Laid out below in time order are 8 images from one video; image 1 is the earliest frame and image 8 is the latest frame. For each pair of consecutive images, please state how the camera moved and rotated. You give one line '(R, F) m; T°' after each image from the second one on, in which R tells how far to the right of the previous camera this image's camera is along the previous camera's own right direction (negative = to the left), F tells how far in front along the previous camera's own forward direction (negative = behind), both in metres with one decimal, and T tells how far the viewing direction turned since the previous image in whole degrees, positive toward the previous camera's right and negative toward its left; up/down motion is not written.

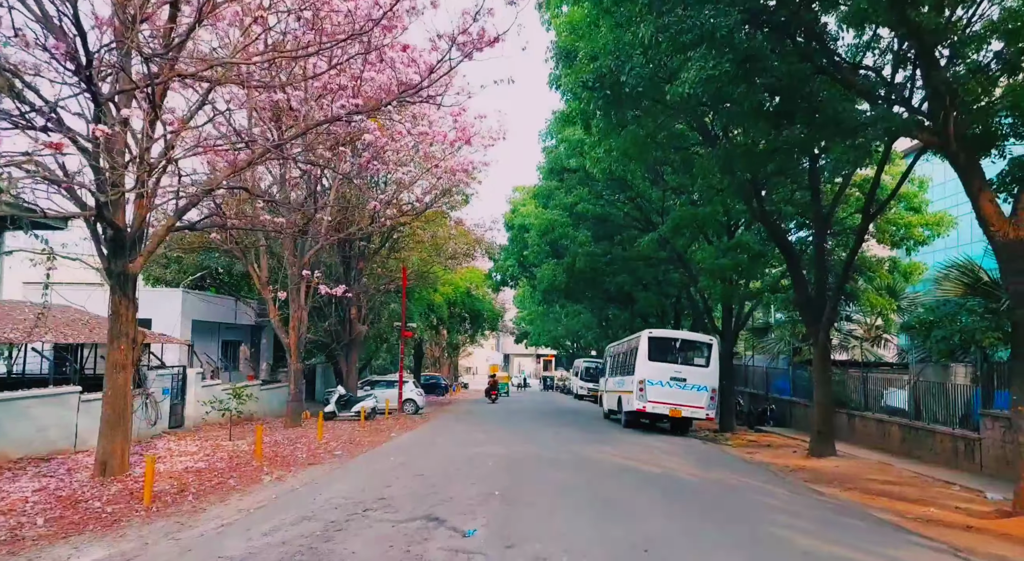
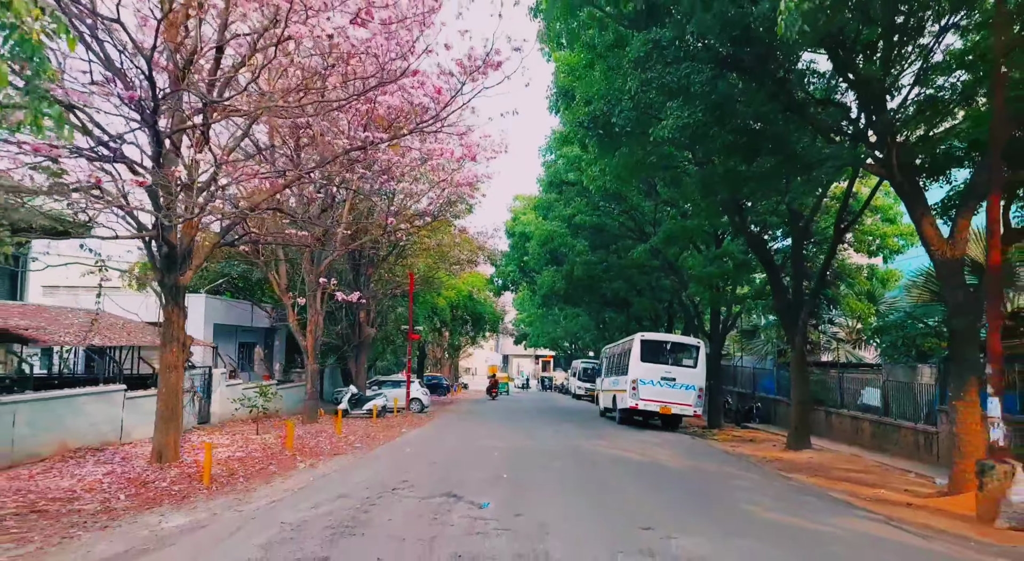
(-0.1, -1.4) m; 0°
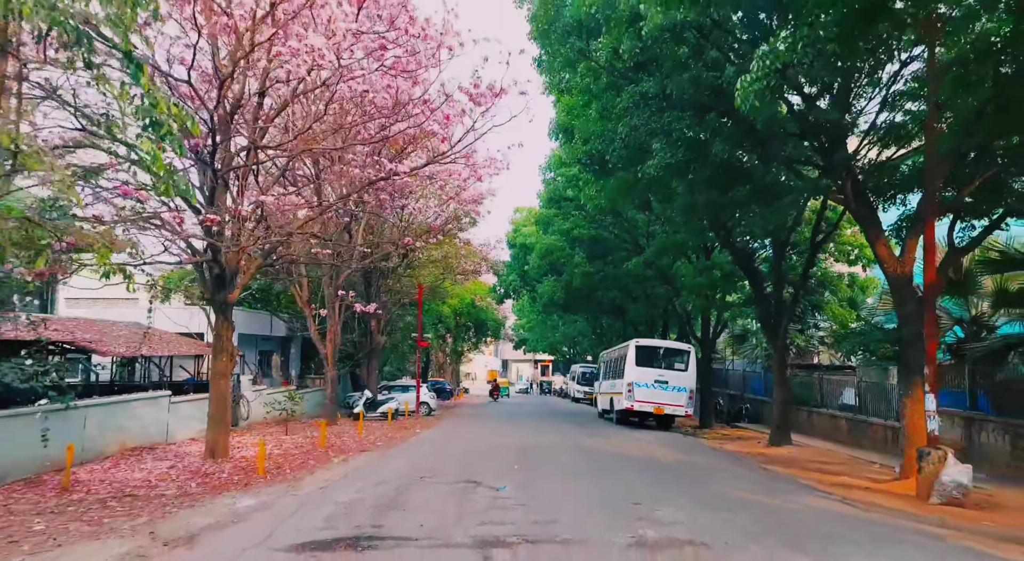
(-0.2, -1.6) m; 0°
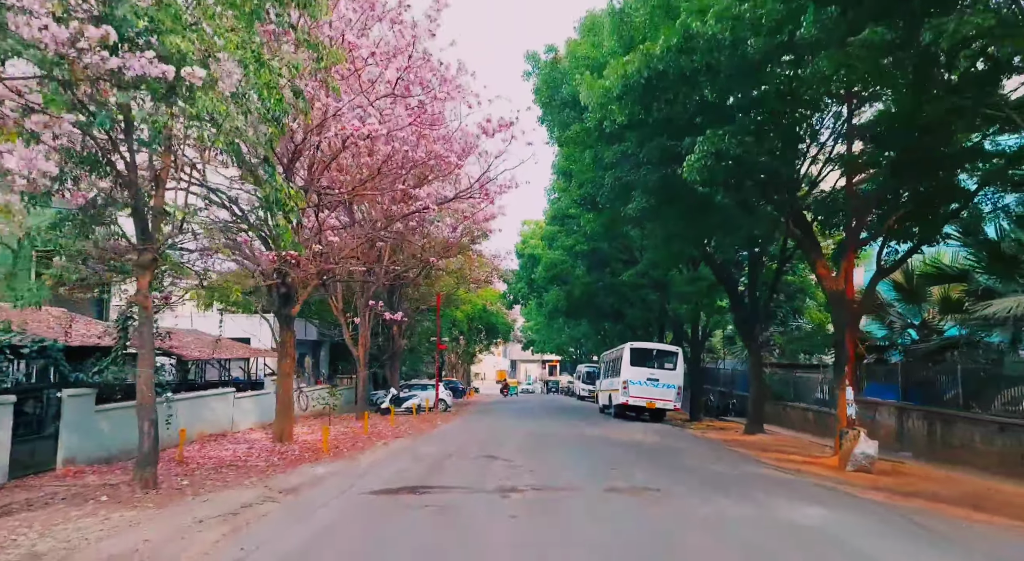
(0.0, -3.0) m; -1°
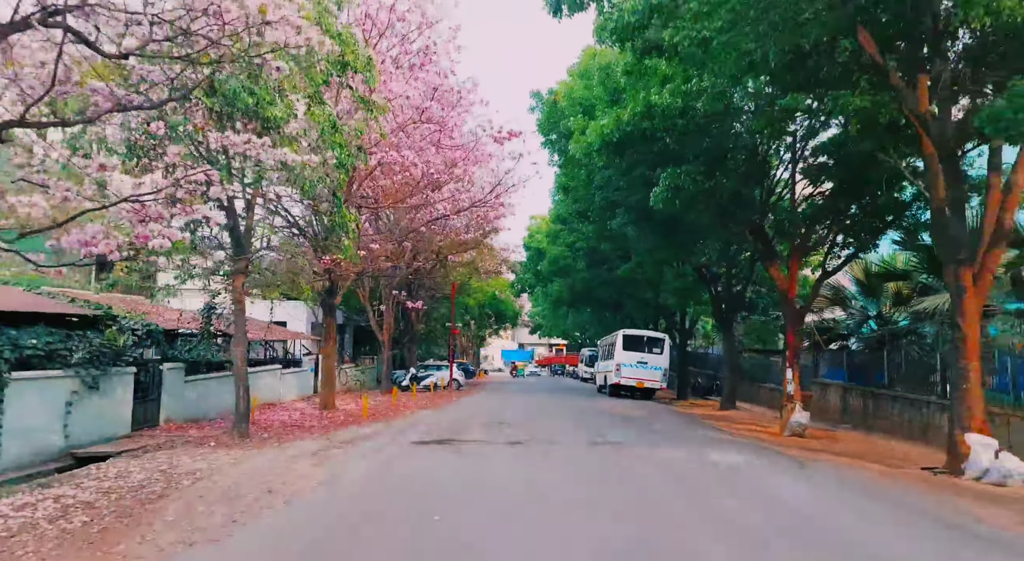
(+0.1, -3.2) m; -1°
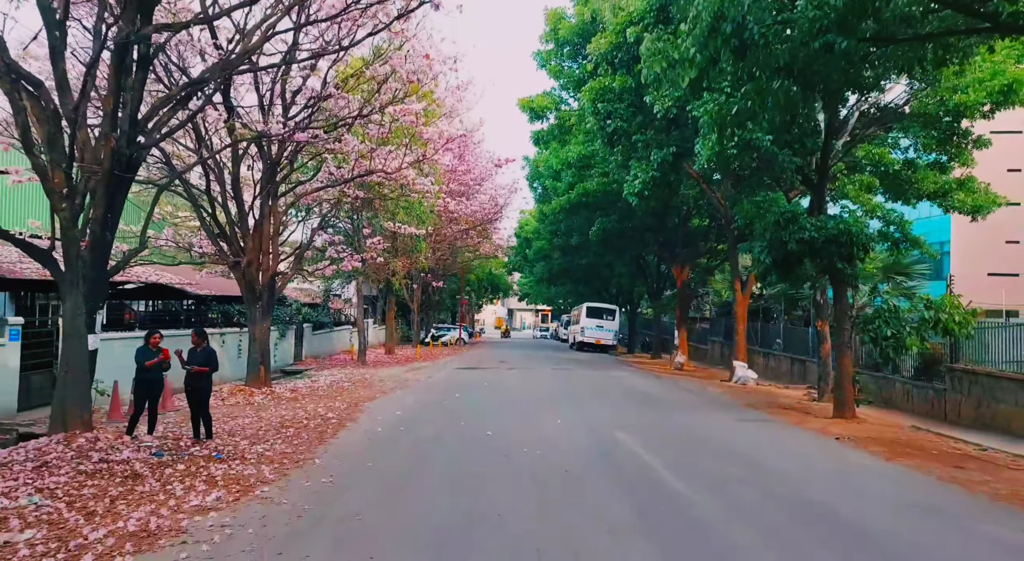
(-0.4, -10.6) m; +1°
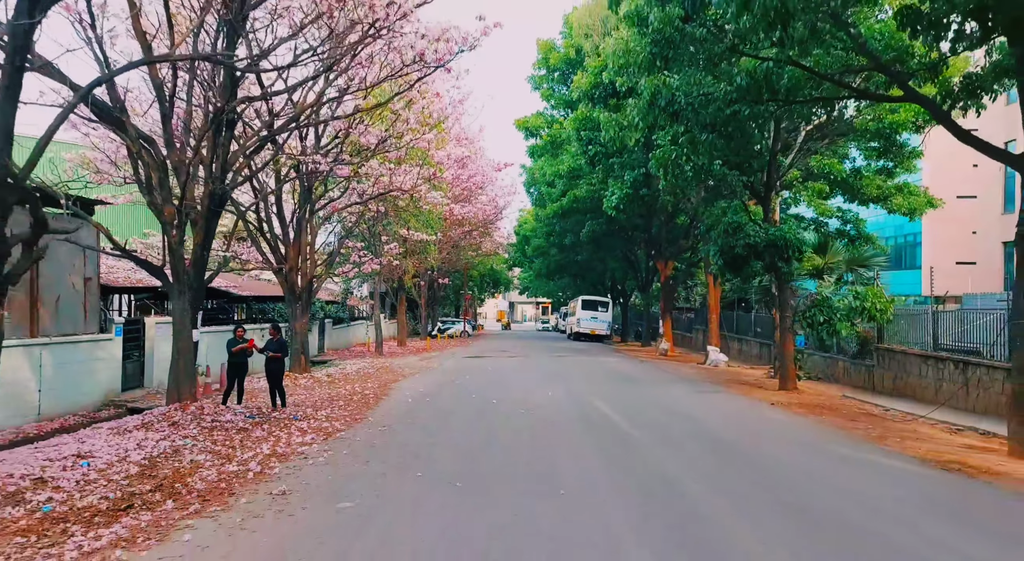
(0.0, -2.9) m; 0°
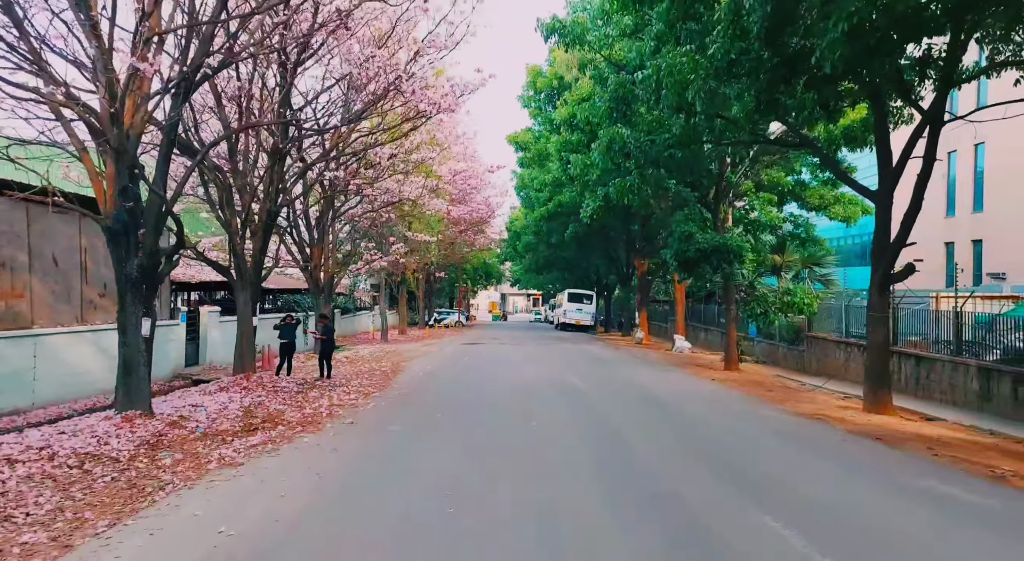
(0.0, -3.3) m; +1°
